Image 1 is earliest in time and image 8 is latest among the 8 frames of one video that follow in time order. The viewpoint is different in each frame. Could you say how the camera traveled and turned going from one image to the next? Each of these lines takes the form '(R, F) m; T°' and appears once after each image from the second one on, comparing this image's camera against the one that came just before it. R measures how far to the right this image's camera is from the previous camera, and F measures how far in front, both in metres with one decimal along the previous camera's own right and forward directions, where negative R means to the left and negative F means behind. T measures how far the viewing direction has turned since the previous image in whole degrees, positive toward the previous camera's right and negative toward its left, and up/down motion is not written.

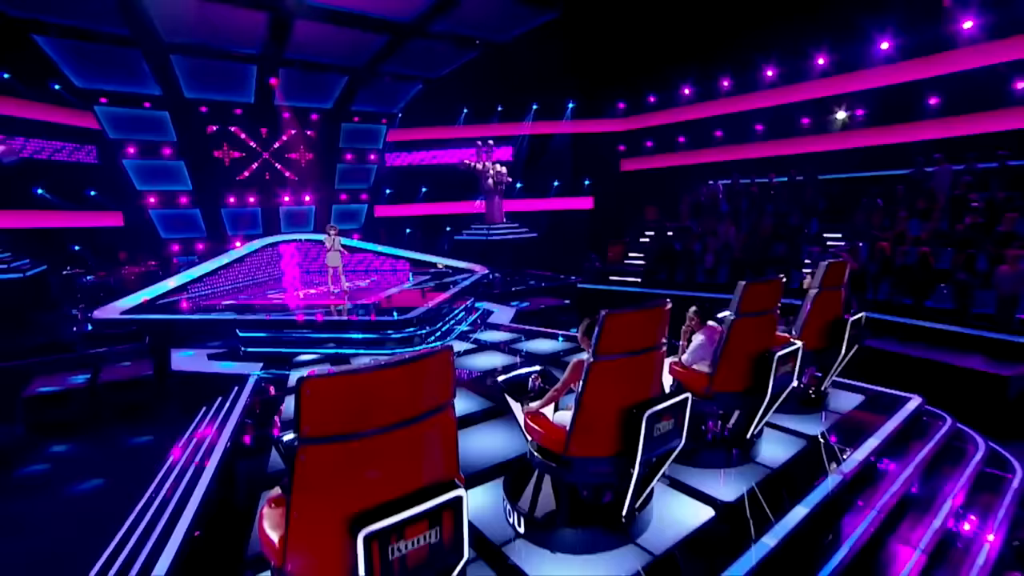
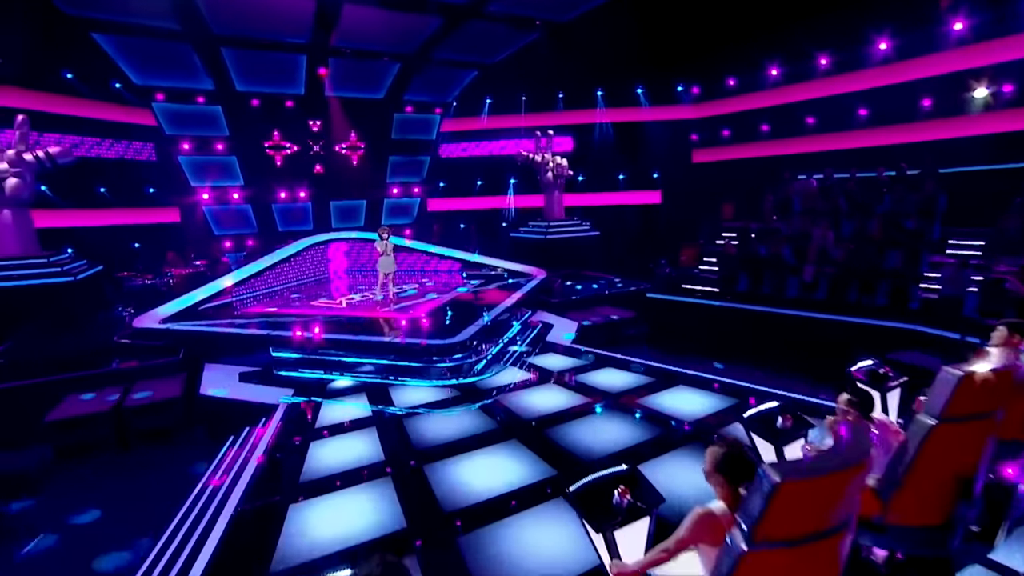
(-0.1, +0.7) m; -6°
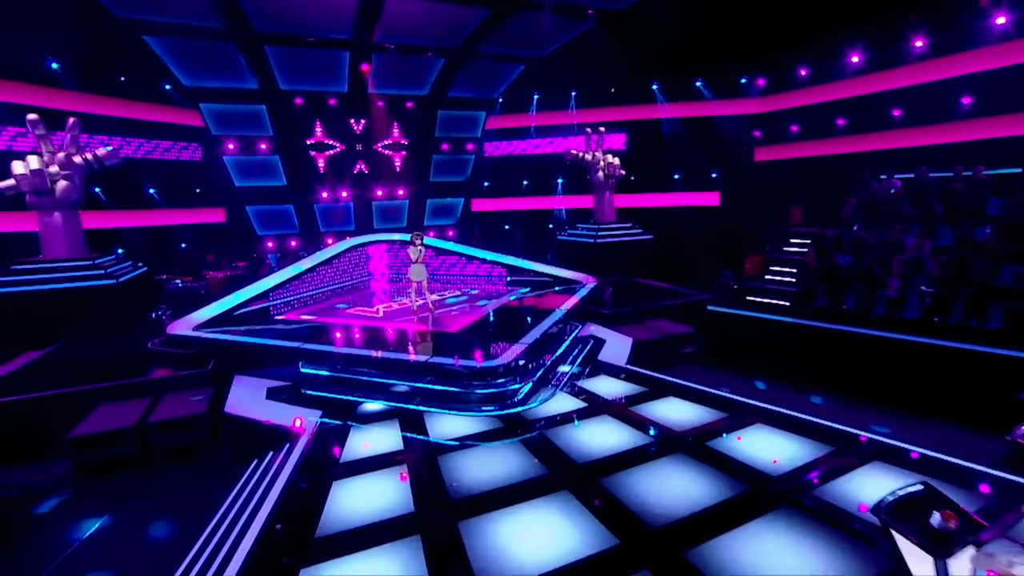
(-0.1, +0.5) m; -5°
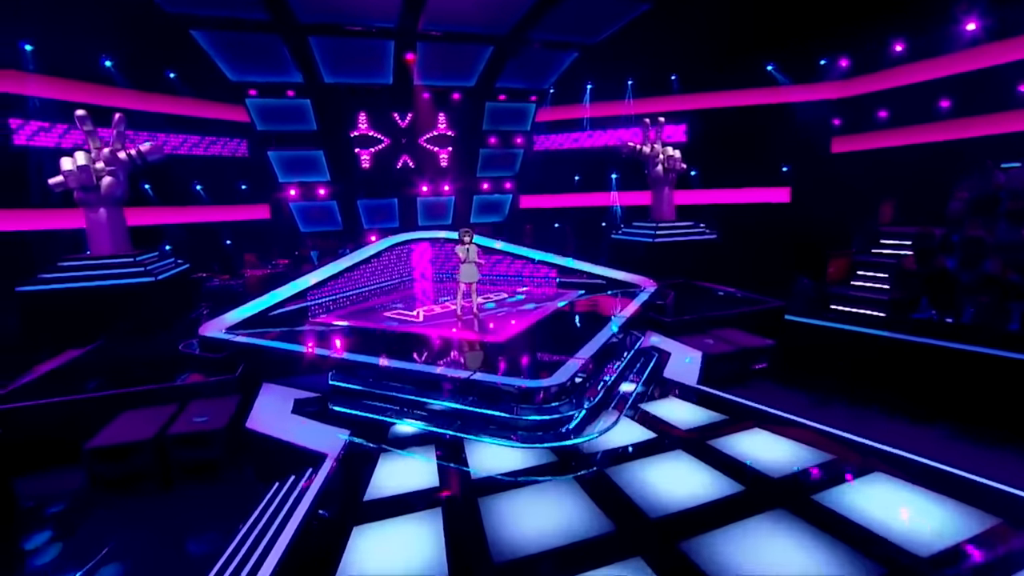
(-0.1, +0.5) m; -5°
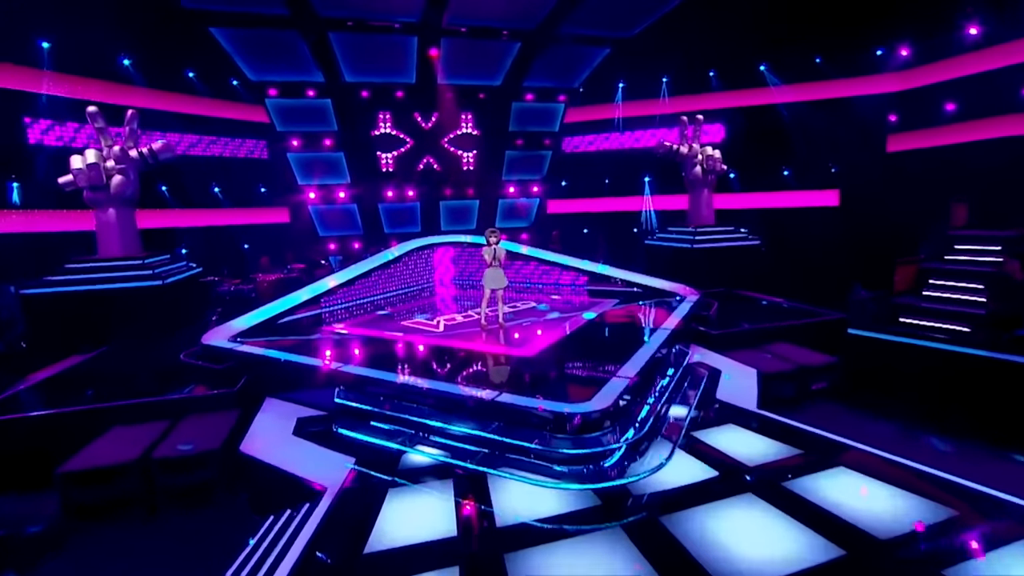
(-0.1, +0.5) m; -3°
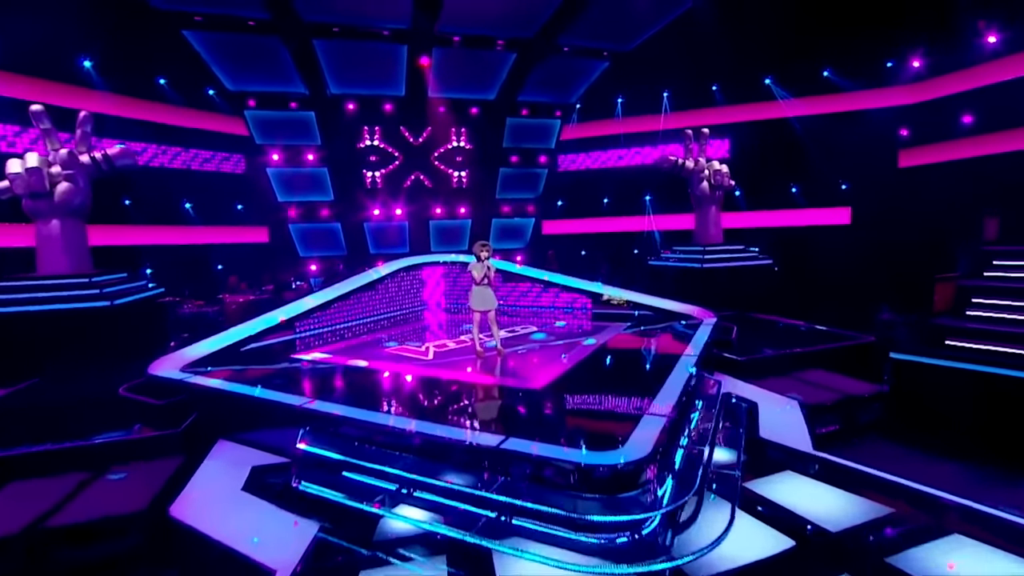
(-0.1, +0.6) m; +1°
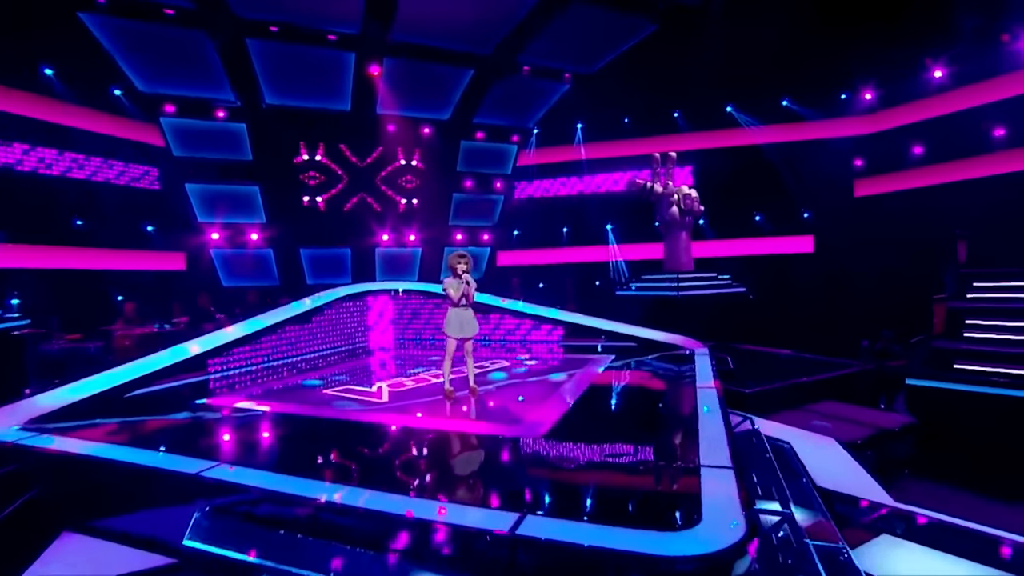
(-0.2, +0.8) m; +7°
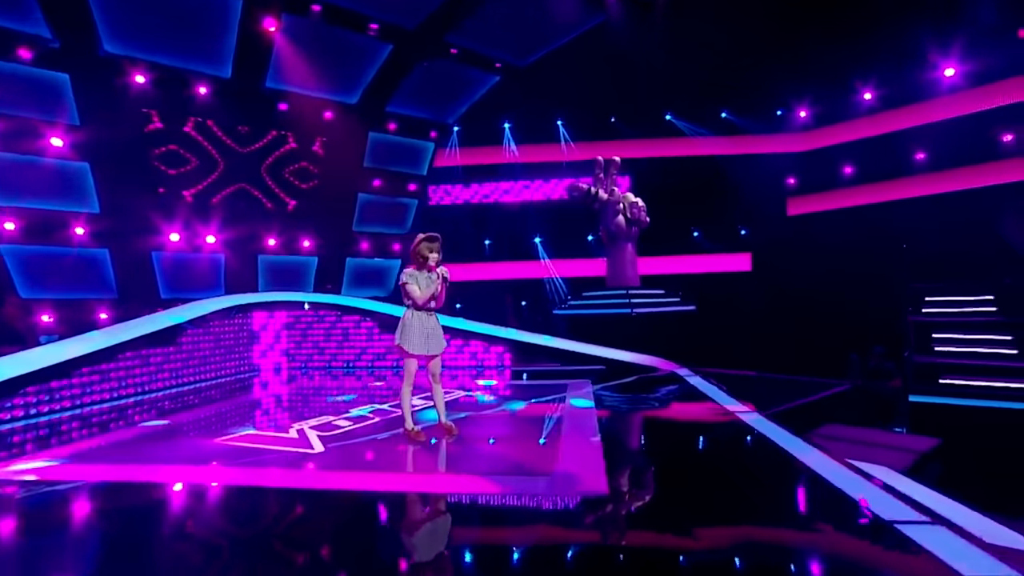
(-0.5, +1.2) m; +13°
